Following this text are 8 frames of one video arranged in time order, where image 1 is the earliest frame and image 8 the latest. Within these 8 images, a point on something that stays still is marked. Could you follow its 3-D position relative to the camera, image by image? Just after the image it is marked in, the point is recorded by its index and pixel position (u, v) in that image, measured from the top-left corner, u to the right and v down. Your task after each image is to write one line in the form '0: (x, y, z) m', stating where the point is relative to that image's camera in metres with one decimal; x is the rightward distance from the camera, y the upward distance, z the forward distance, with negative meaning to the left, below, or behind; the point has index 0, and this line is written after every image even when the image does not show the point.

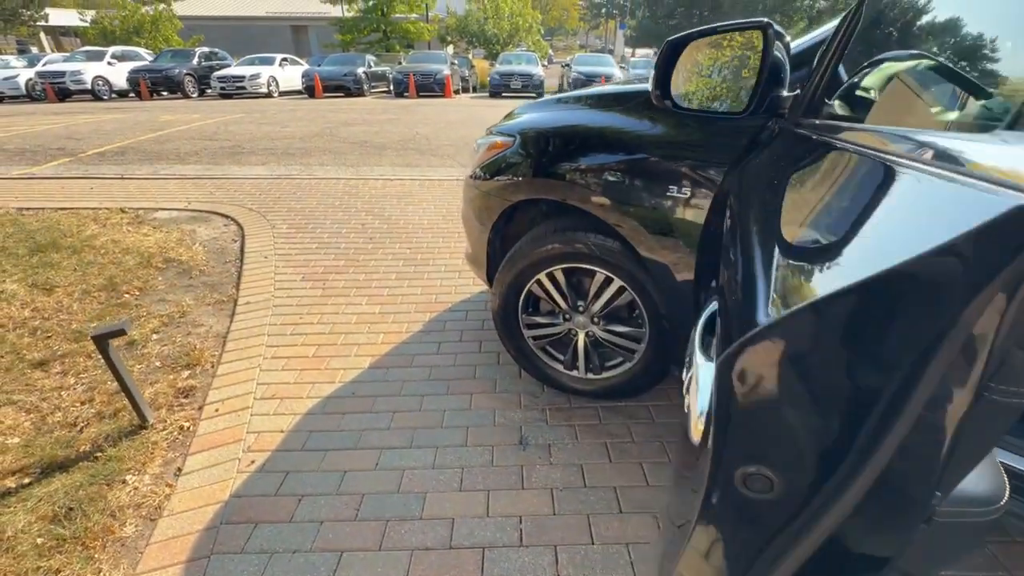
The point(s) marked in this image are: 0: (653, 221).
0: (+0.5, +0.3, +1.9) m
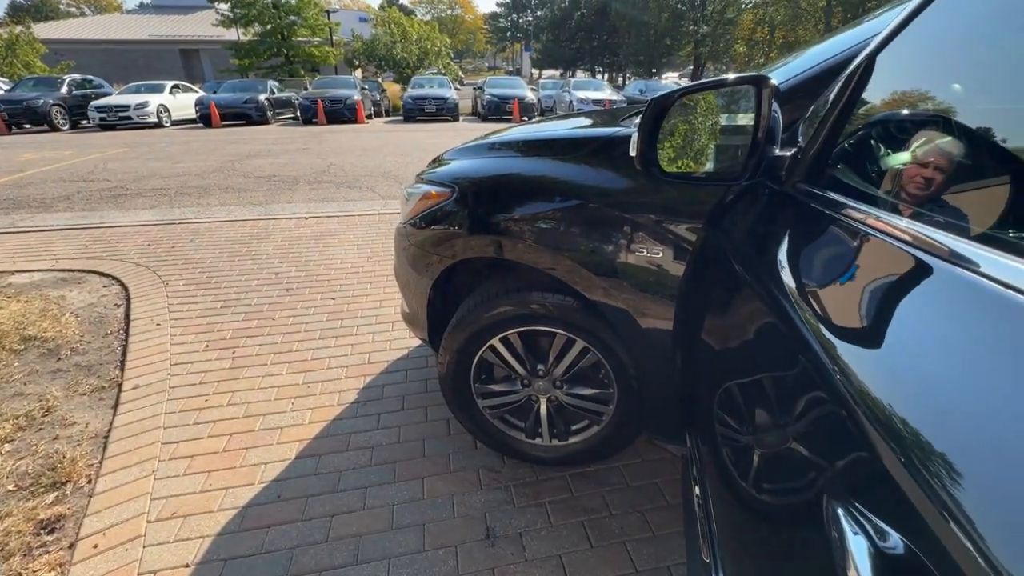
0: (+0.3, 0.0, +1.7) m
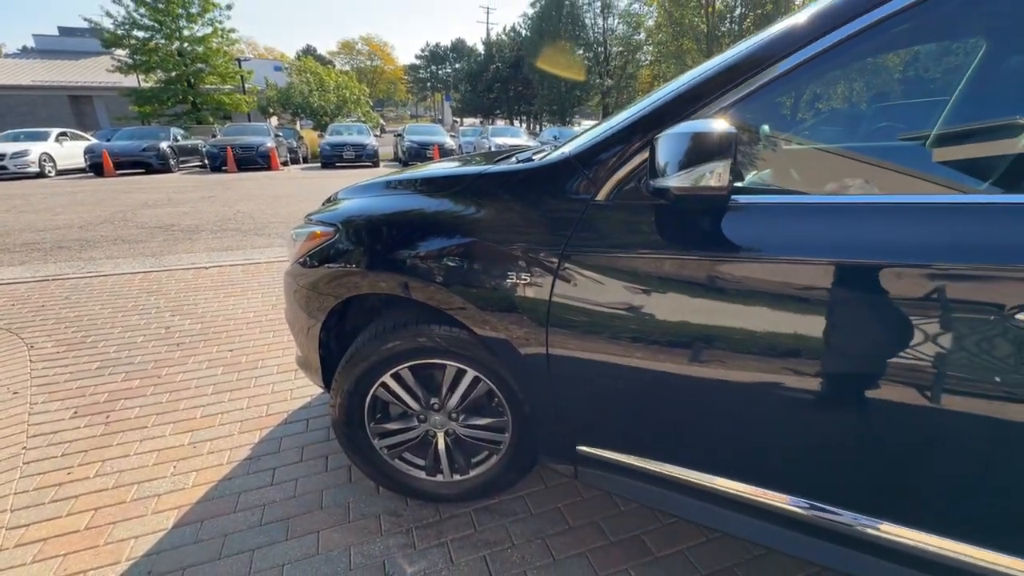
0: (-0.1, -0.1, +1.8) m
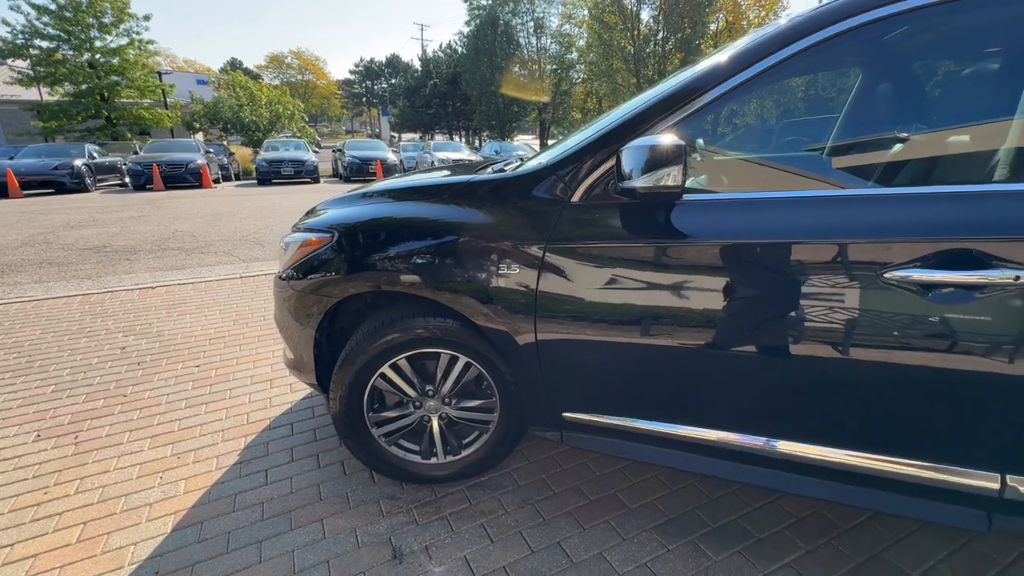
0: (-0.1, 0.0, +2.0) m
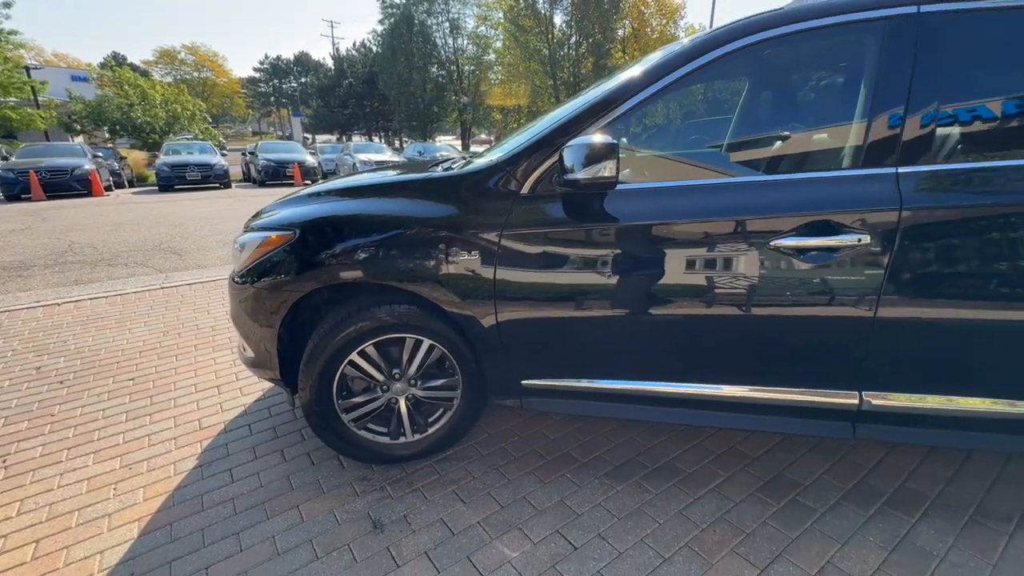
0: (-0.3, 0.0, +2.2) m
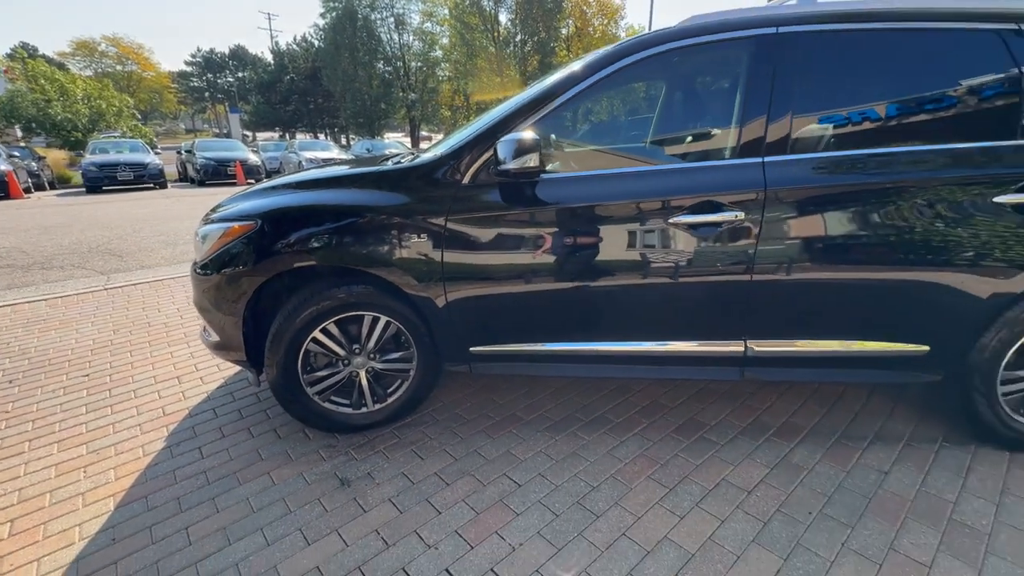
0: (-0.6, +0.1, +2.5) m
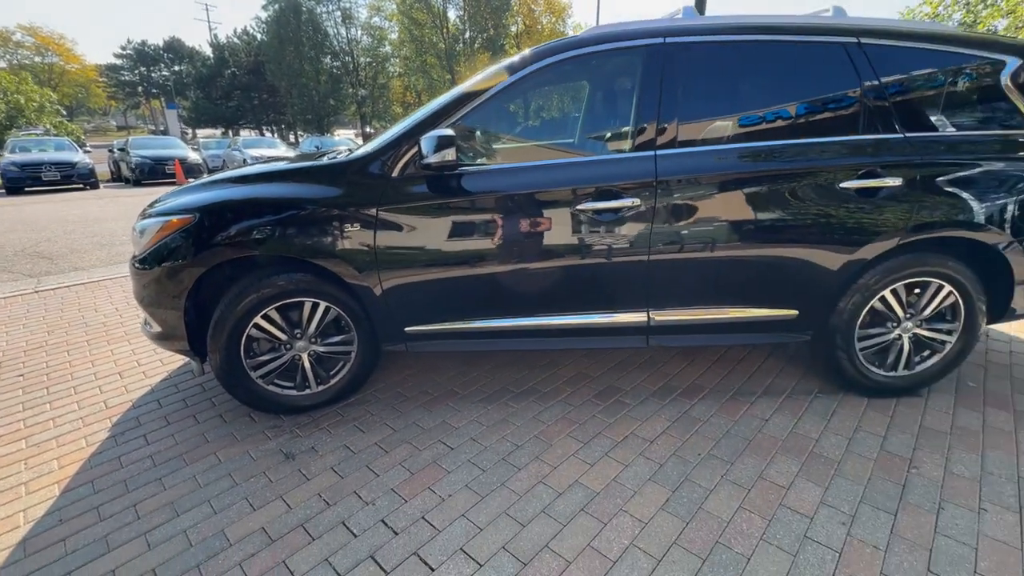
0: (-1.0, +0.2, +2.7) m
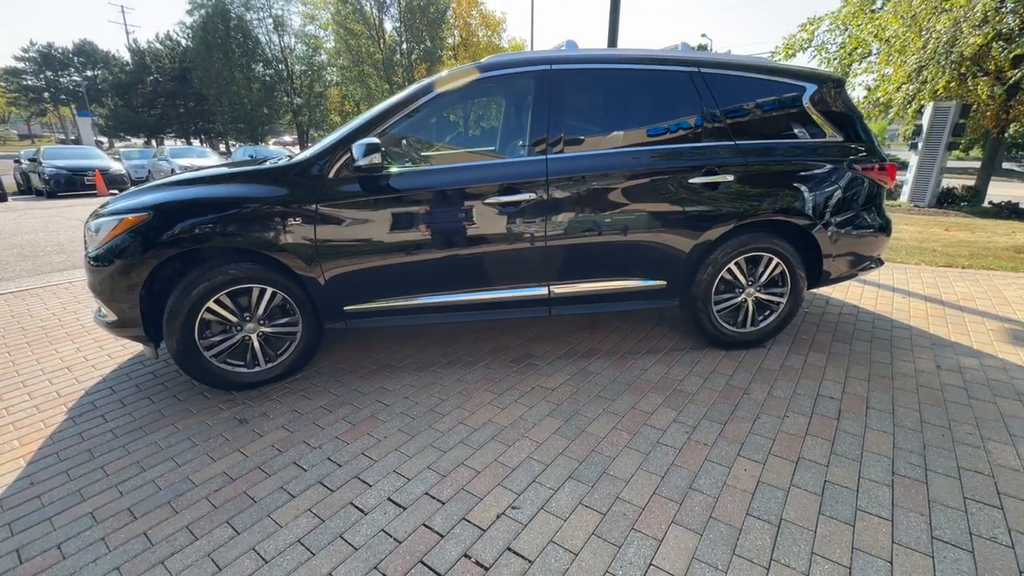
0: (-1.5, +0.3, +3.1) m
